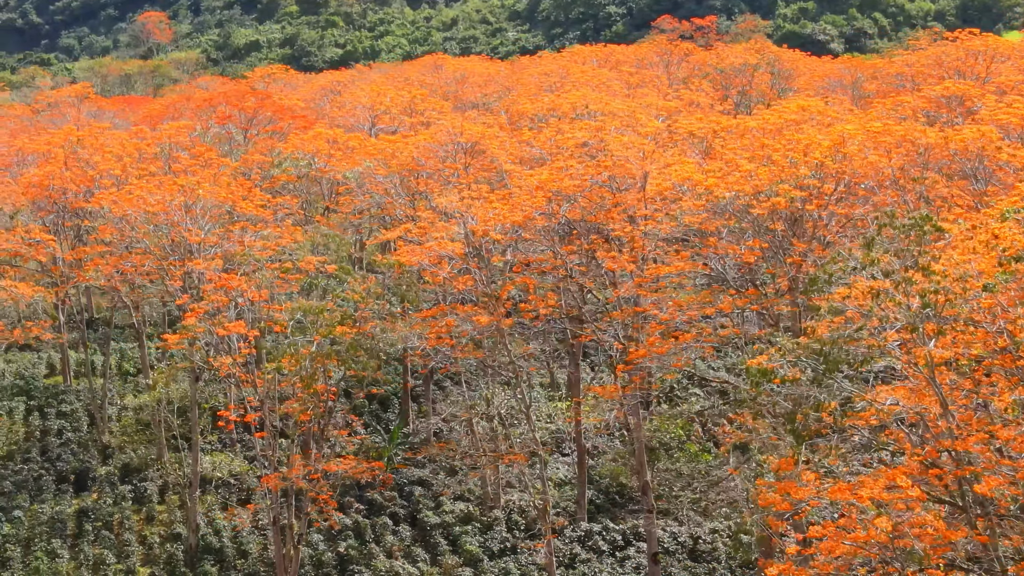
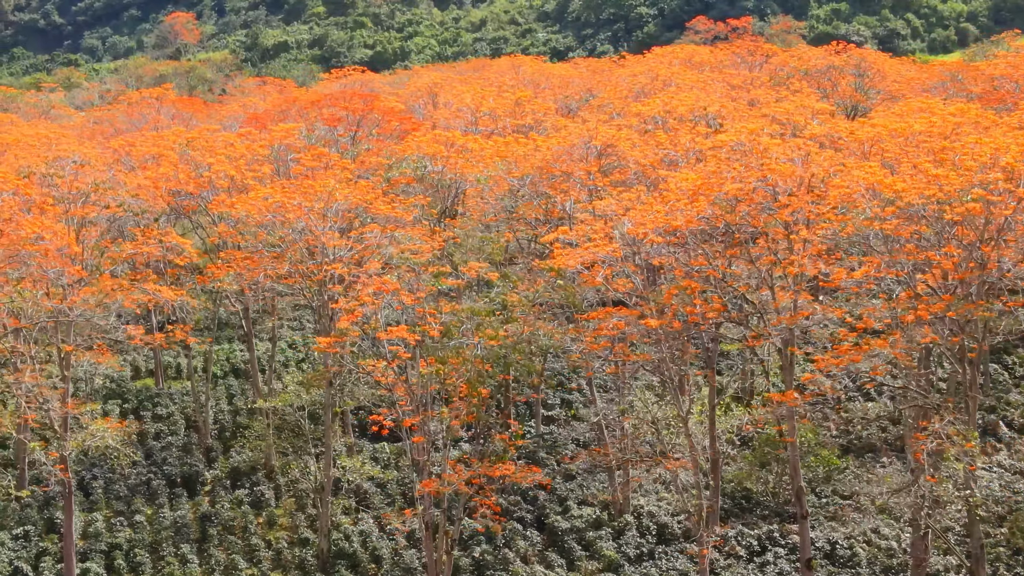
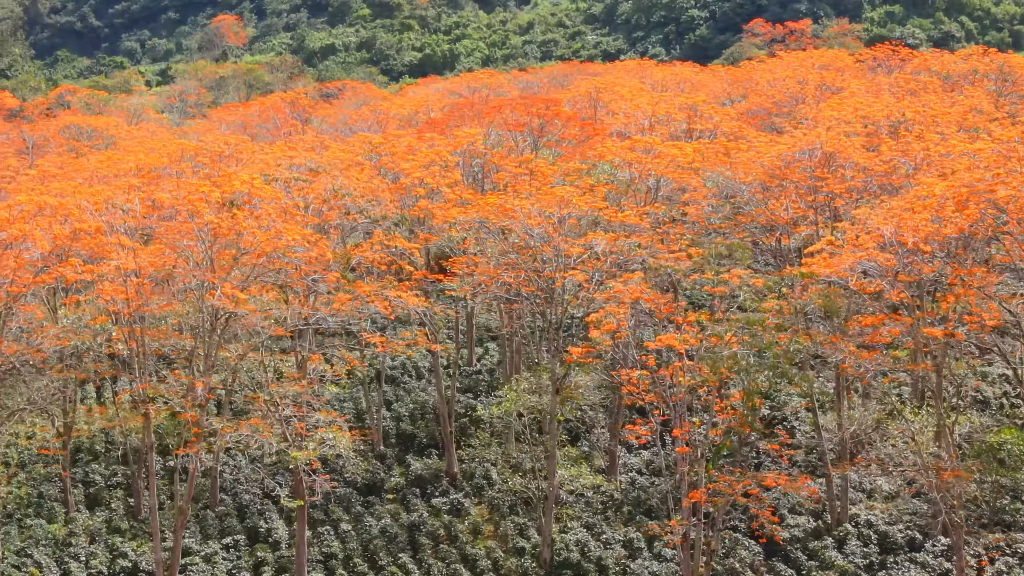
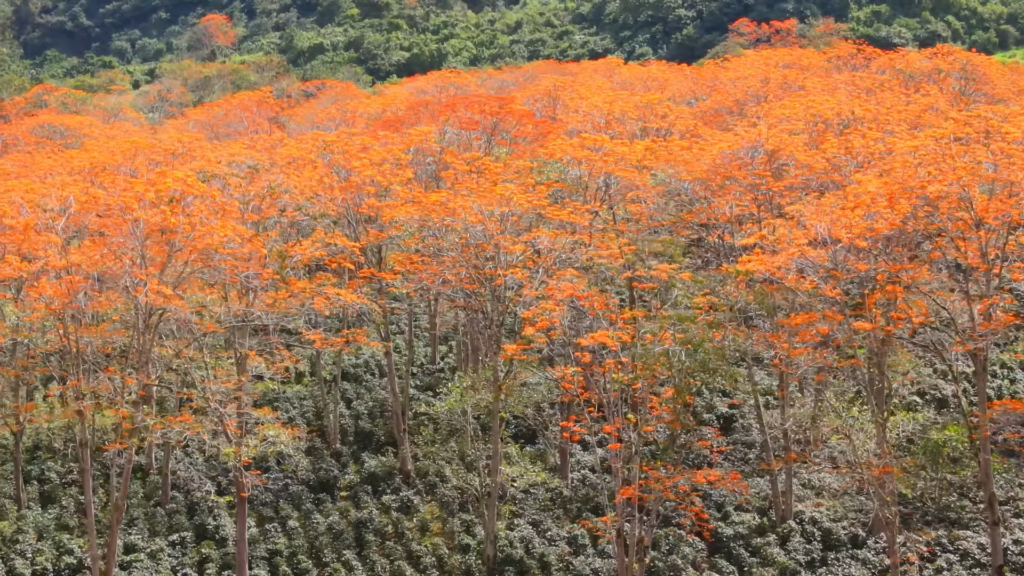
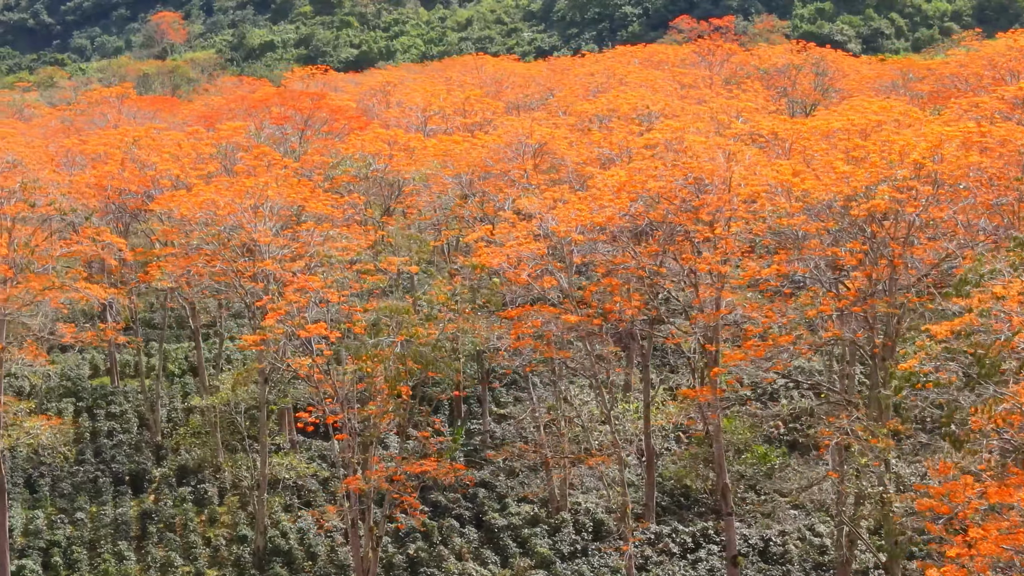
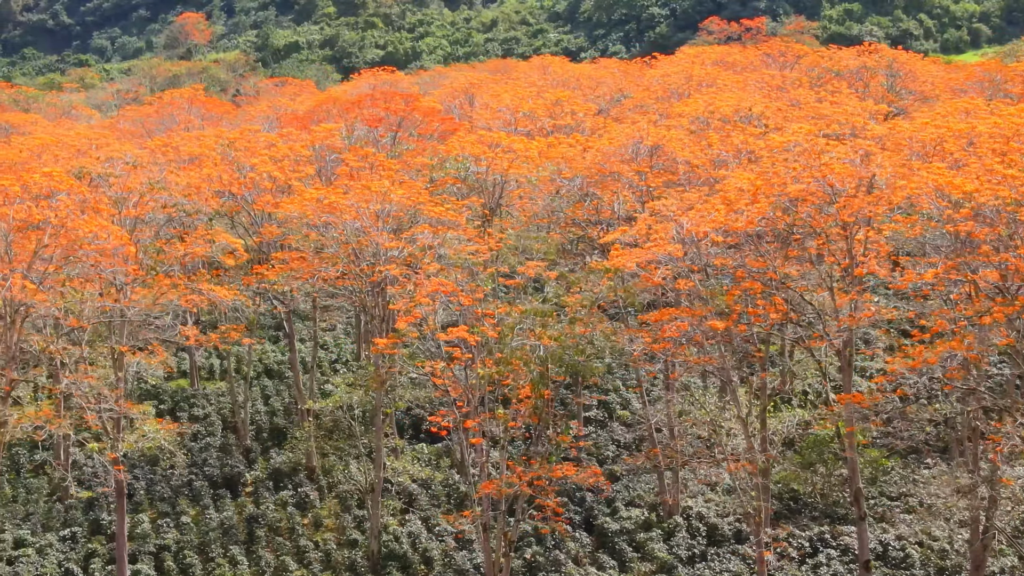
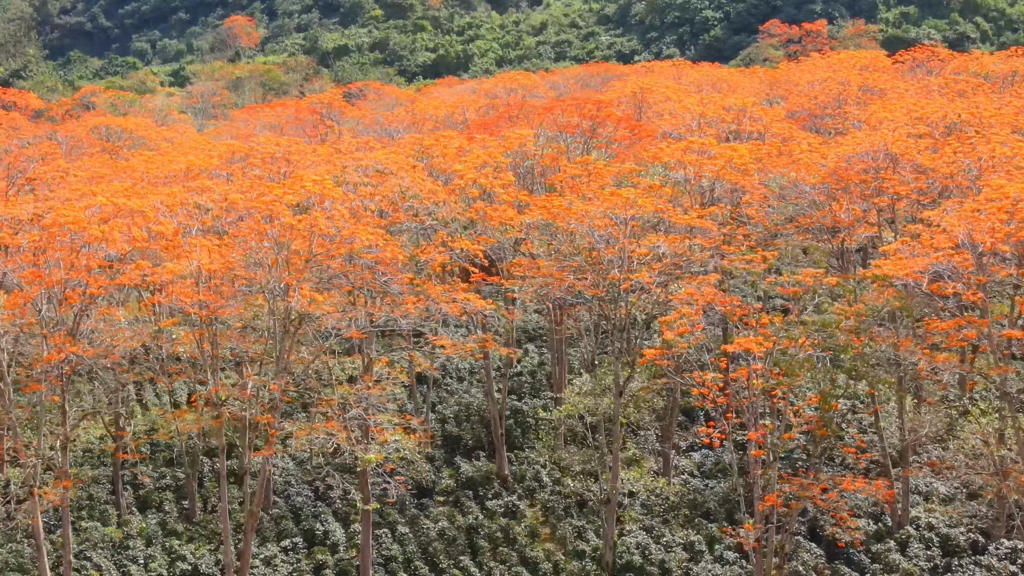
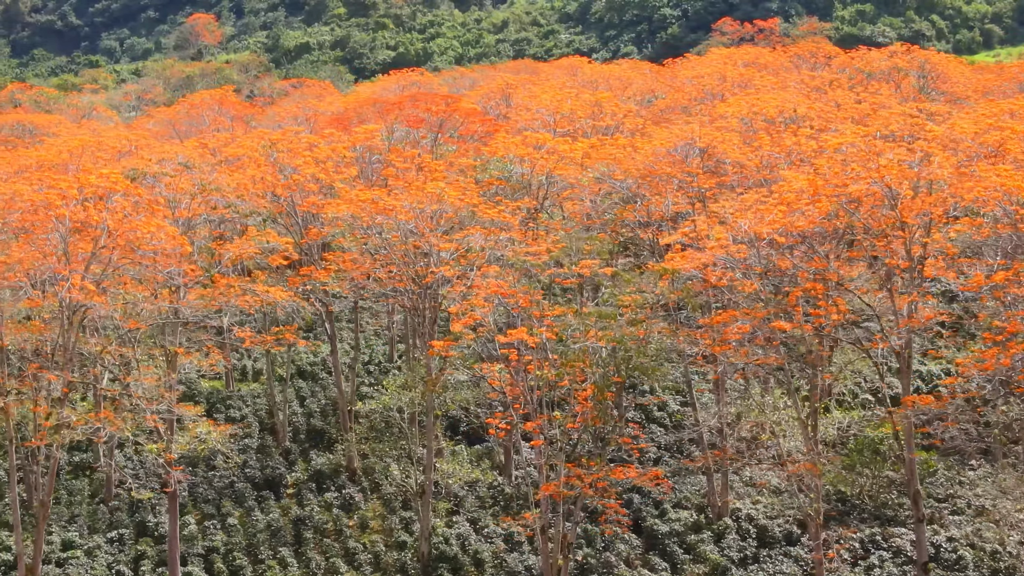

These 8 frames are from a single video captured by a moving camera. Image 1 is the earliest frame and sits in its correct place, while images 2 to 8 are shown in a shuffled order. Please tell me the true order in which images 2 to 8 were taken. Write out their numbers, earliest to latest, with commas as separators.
5, 2, 6, 8, 4, 3, 7
